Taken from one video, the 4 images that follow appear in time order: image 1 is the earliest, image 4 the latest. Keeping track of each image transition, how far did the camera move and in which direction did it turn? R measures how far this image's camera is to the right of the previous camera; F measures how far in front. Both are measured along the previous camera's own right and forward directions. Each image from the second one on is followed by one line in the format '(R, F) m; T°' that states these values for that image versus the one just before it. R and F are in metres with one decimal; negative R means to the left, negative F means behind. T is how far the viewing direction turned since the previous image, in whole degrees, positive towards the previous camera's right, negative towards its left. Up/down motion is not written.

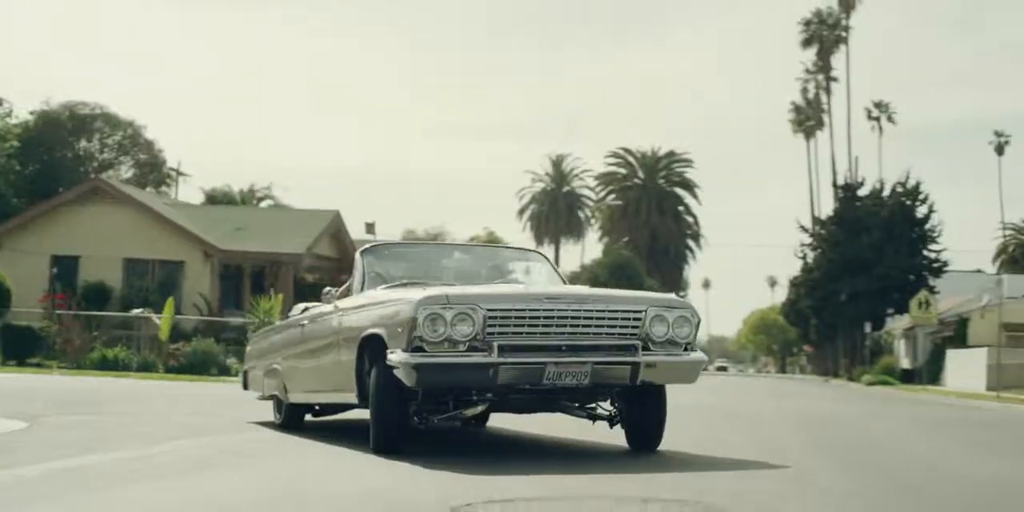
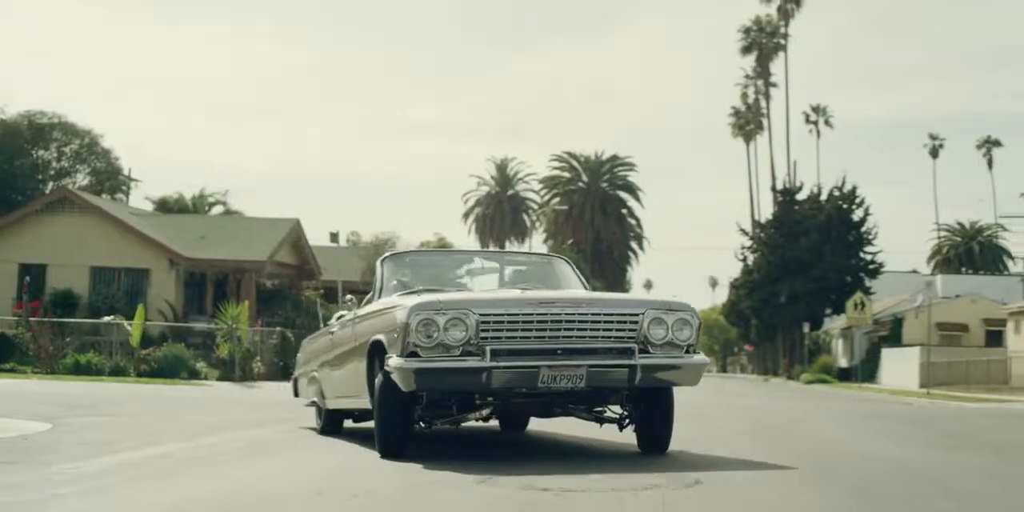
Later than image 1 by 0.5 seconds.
(-0.3, -1.6) m; +2°
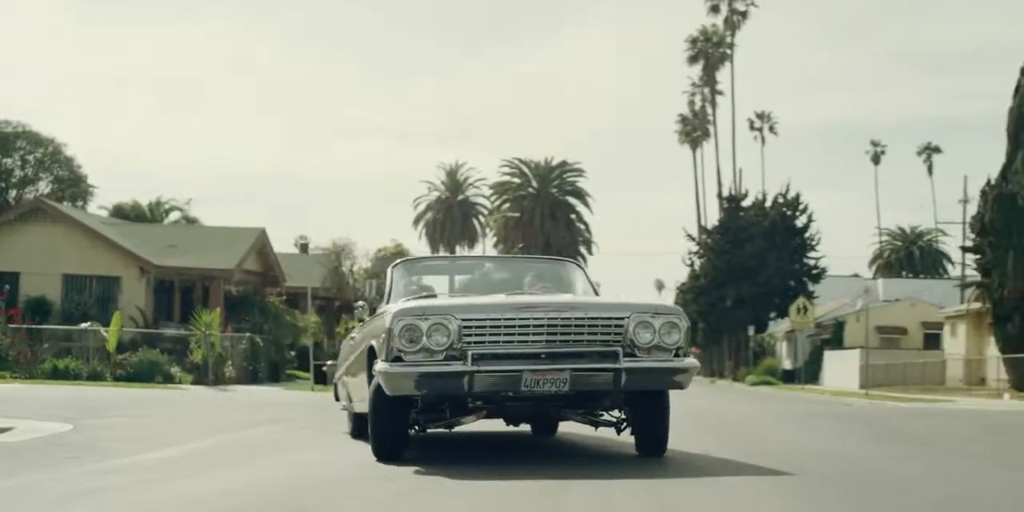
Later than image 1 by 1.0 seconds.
(-0.3, -1.7) m; +2°
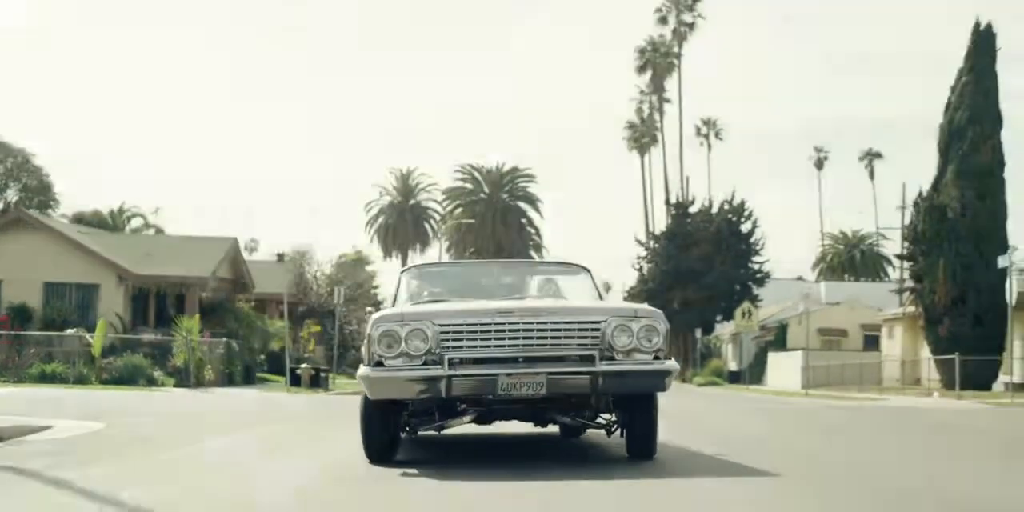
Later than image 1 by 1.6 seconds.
(-0.4, -2.3) m; +2°
